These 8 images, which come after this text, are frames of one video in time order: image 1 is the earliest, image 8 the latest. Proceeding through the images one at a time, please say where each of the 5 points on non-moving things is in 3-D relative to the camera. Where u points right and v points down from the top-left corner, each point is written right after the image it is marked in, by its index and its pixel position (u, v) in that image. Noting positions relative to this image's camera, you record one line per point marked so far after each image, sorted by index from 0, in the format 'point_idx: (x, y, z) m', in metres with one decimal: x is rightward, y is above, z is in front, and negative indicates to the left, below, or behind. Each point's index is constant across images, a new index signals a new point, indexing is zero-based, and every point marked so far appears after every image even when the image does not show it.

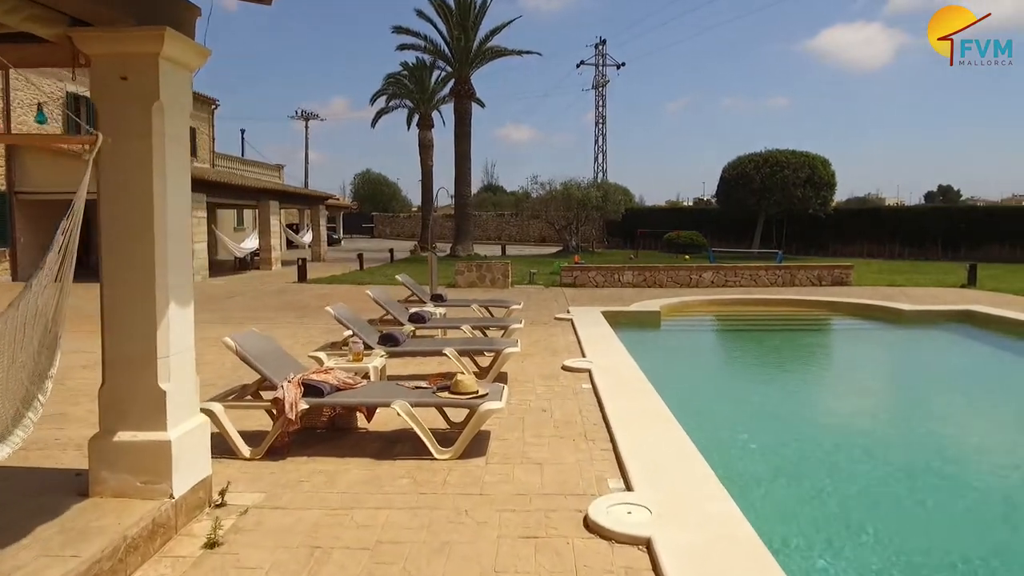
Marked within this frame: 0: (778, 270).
0: (+6.1, +0.4, +16.9) m
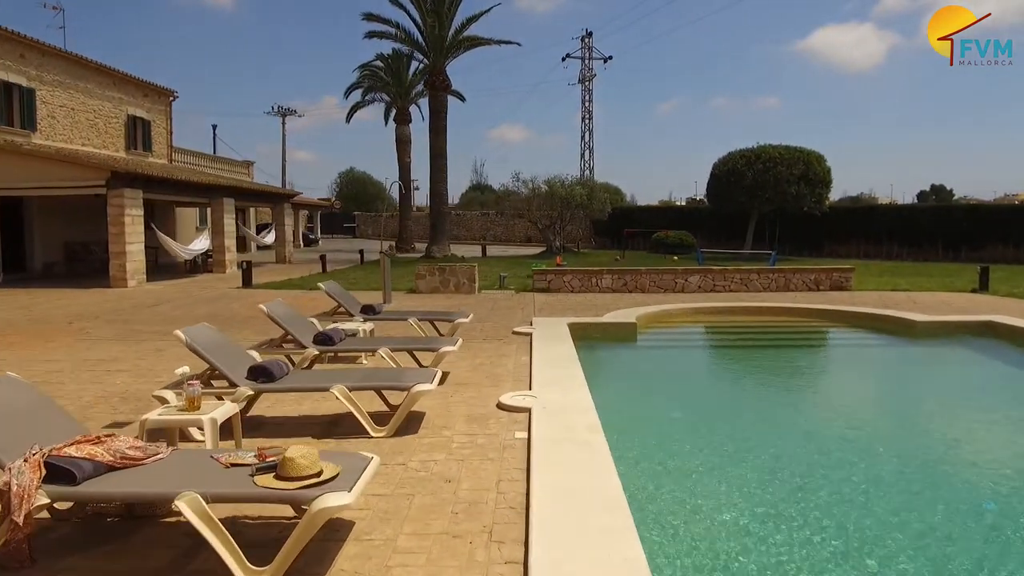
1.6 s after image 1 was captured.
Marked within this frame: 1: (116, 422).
0: (+5.4, +0.3, +15.3) m
1: (-3.0, -1.0, +5.5) m
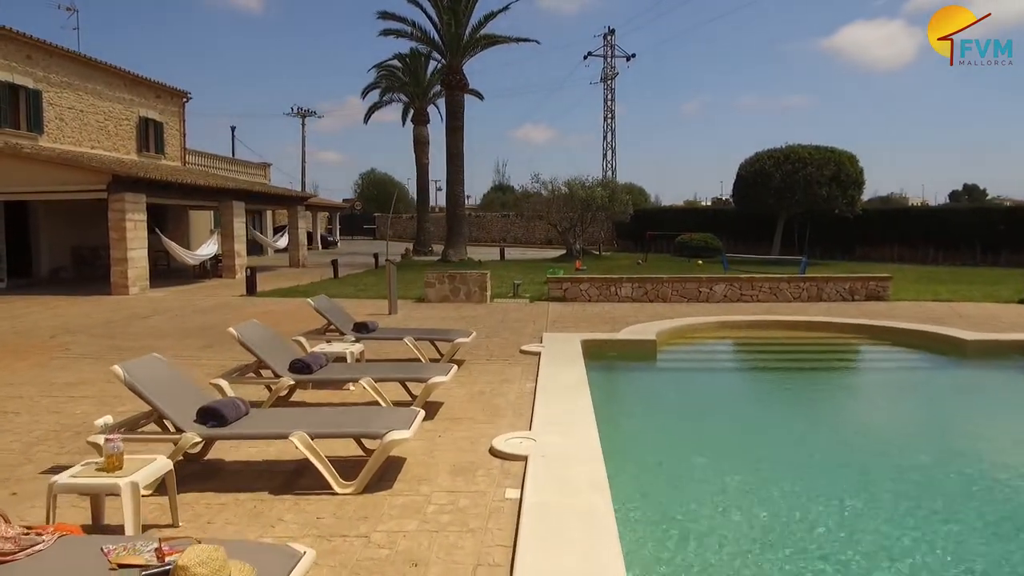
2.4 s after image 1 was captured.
0: (+5.7, +0.1, +14.4) m
1: (-3.0, -1.2, +4.8) m
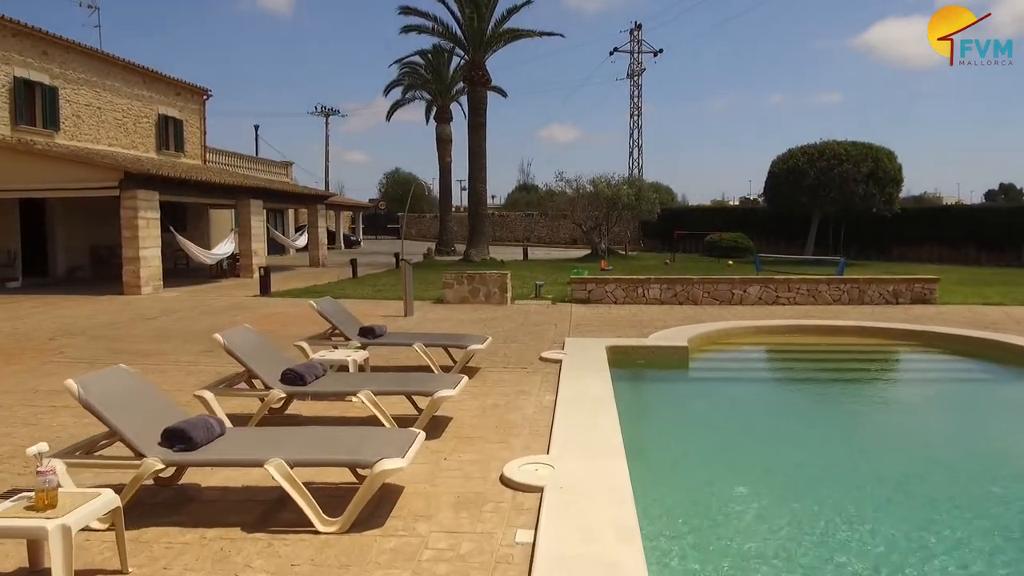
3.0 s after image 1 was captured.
0: (+6.1, +0.1, +13.5) m
1: (-2.9, -1.2, +4.3) m
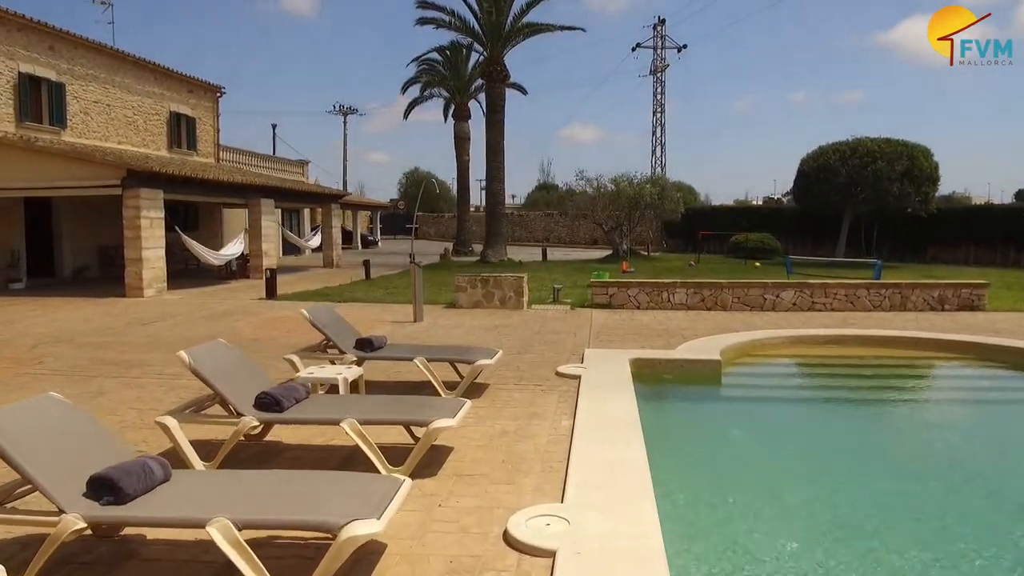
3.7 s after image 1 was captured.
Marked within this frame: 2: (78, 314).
0: (+6.4, 0.0, +12.6) m
1: (-2.9, -1.3, +3.6) m
2: (-6.9, -0.4, +11.6) m
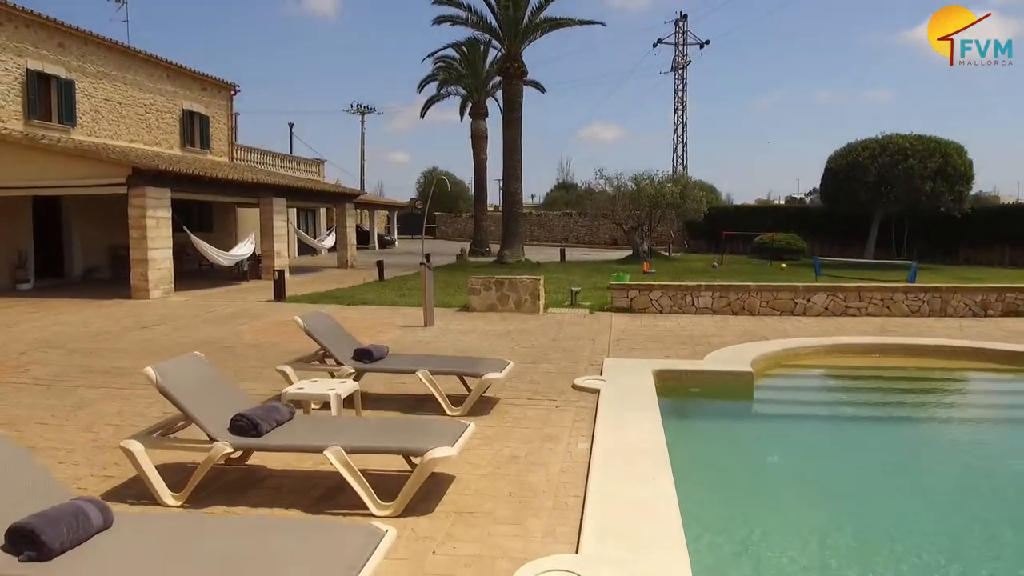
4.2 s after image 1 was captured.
0: (+6.7, -0.1, +11.9) m
1: (-2.9, -1.3, +3.1) m
2: (-6.7, -0.5, +11.2) m
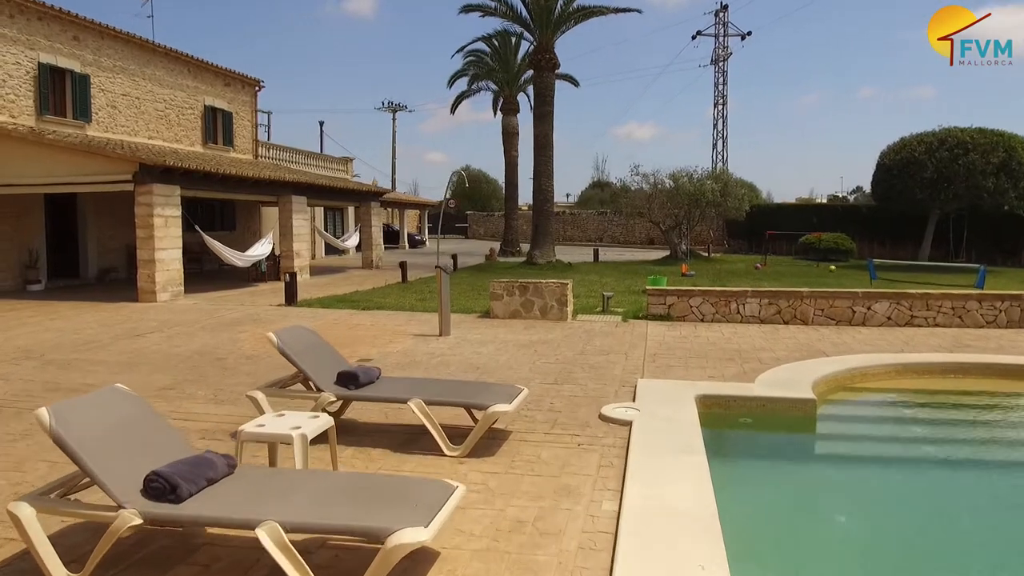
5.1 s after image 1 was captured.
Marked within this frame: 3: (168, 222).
0: (+7.0, -0.2, +10.5) m
1: (-2.9, -1.4, +2.2) m
2: (-6.3, -0.5, +10.5) m
3: (-6.4, +1.2, +13.6) m
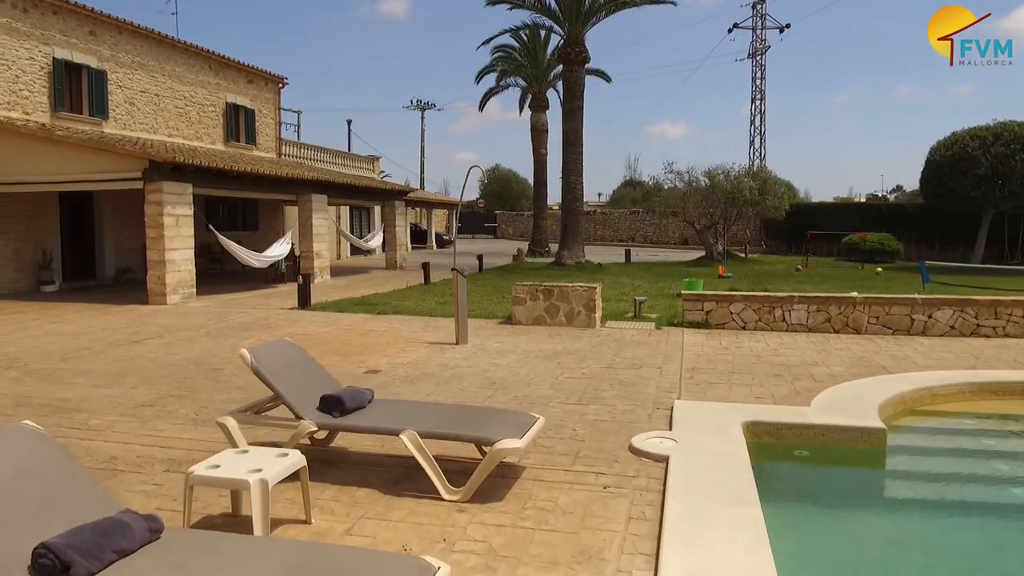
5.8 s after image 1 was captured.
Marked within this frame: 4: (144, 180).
0: (+7.3, -0.3, +9.4) m
1: (-3.0, -1.4, +1.6) m
2: (-6.0, -0.5, +10.0) m
3: (-5.9, +1.2, +13.1) m
4: (-6.4, +1.9, +12.7) m
